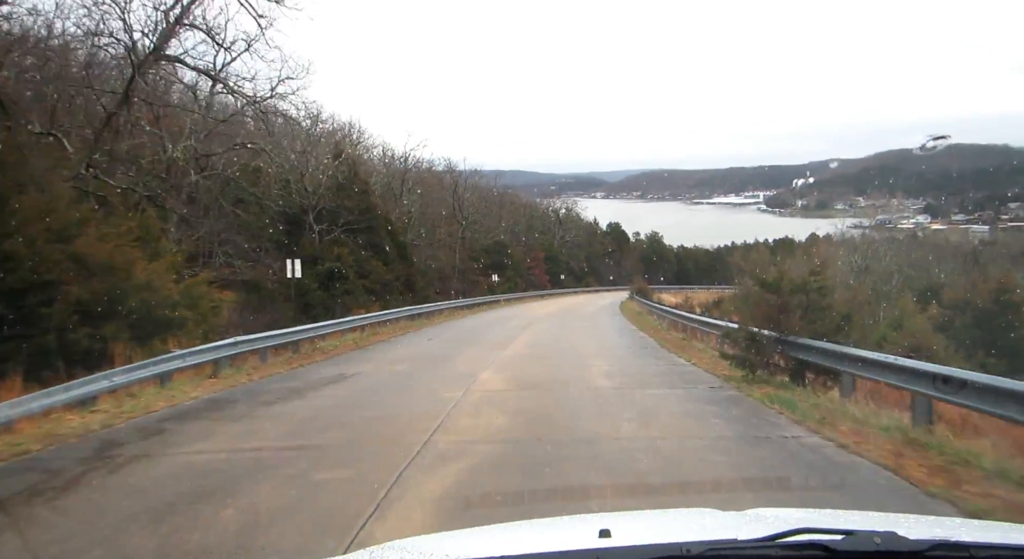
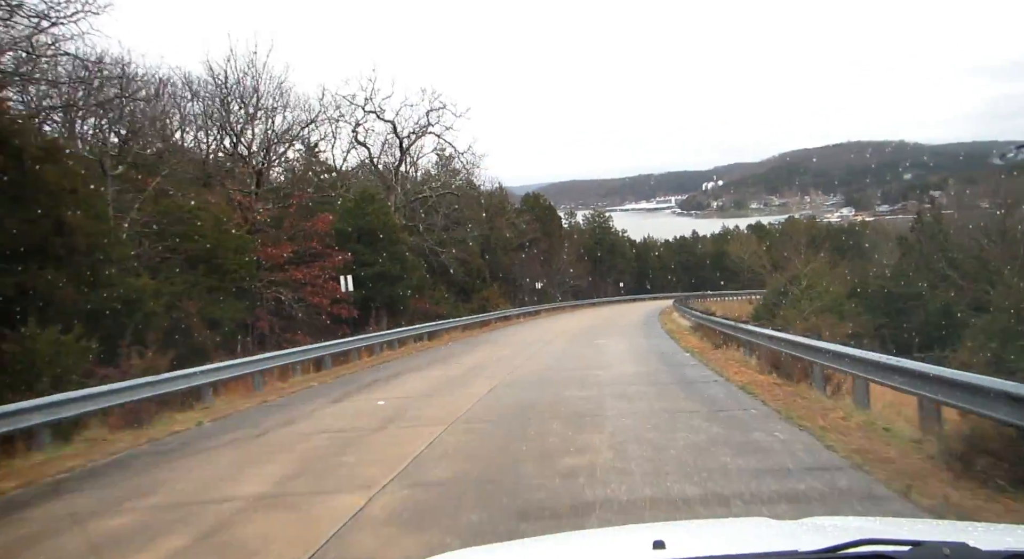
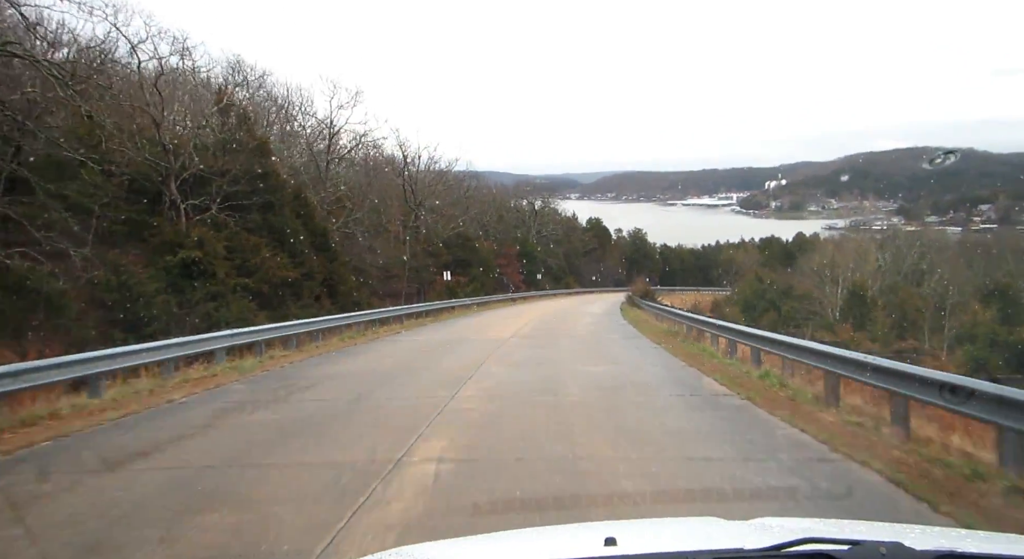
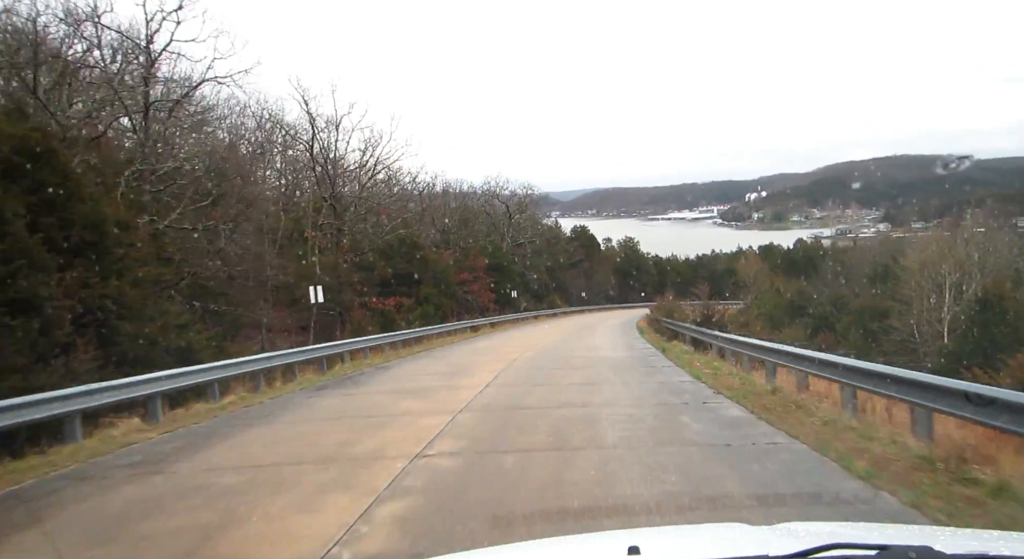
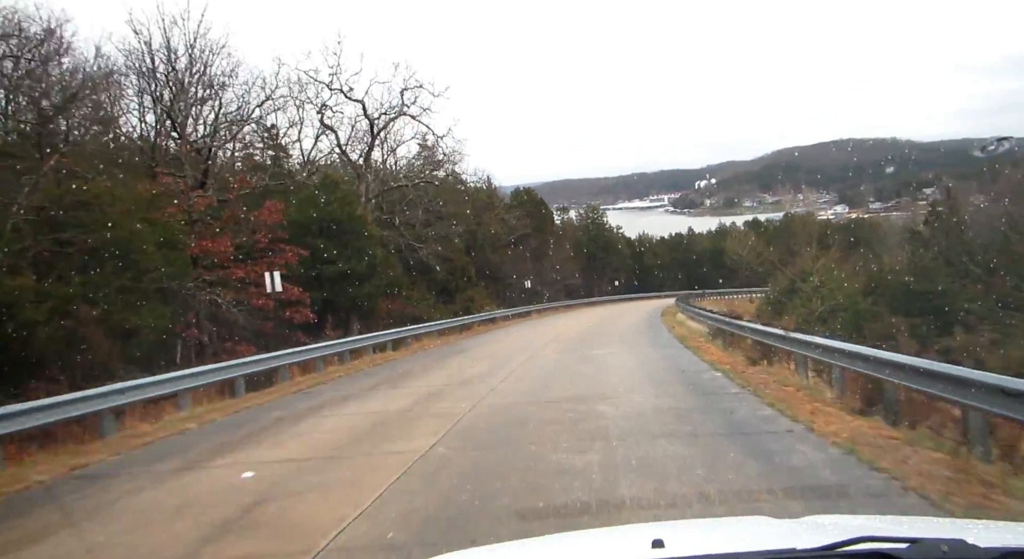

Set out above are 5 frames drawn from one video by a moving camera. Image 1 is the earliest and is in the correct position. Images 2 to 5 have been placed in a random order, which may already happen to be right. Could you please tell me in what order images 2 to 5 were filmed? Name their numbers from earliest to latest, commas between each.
3, 4, 2, 5
